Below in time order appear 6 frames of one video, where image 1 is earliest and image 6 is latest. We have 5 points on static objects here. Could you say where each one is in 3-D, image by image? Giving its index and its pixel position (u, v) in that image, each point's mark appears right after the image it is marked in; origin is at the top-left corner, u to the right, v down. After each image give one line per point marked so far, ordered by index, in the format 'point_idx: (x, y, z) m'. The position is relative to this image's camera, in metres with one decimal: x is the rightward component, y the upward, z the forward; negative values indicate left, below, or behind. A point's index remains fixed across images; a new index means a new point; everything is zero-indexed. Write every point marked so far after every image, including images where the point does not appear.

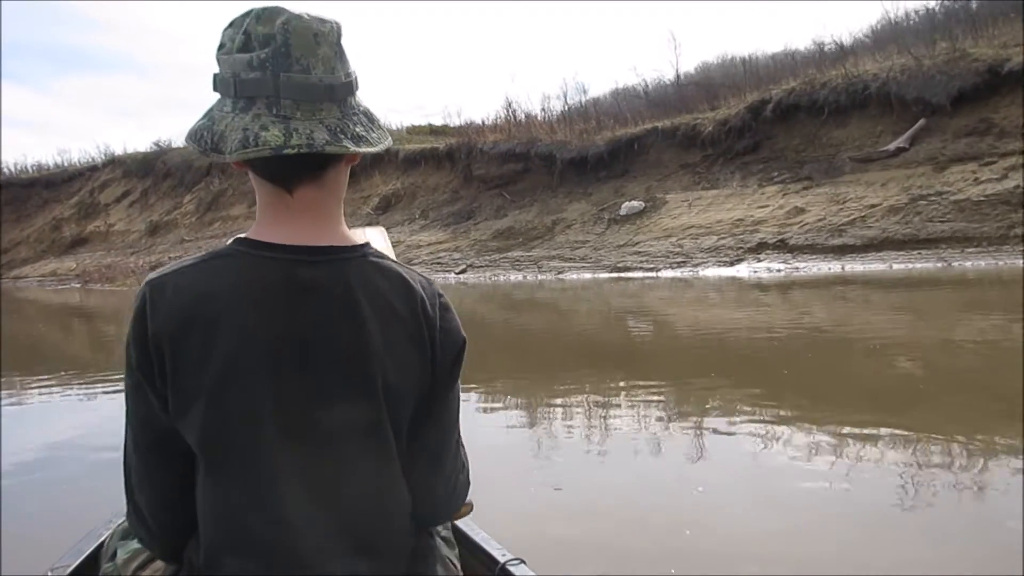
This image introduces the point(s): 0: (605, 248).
0: (+1.3, +0.6, +11.4) m
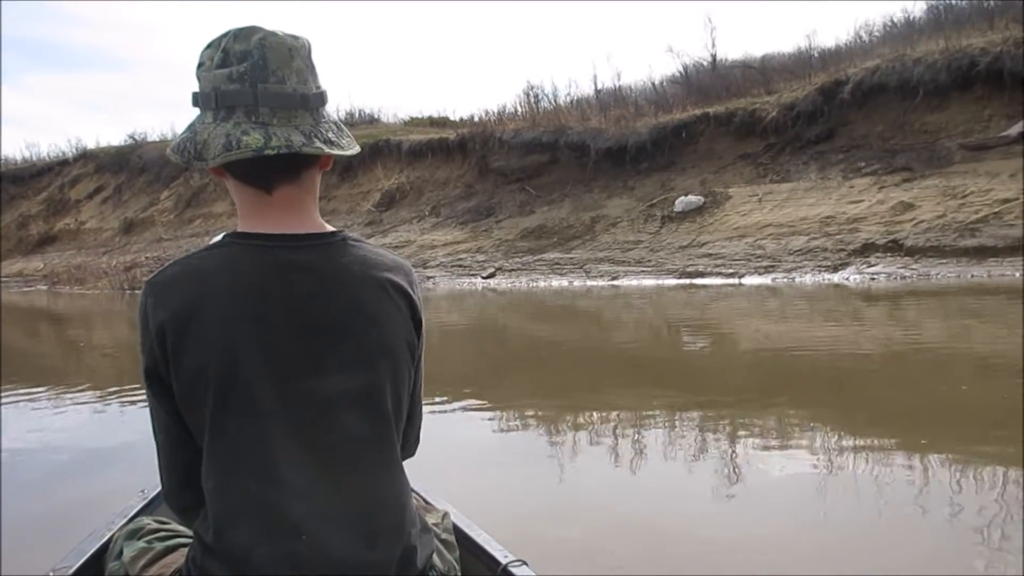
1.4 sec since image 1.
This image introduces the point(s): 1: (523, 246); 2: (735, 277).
0: (+1.8, +0.5, +9.8) m
1: (+0.2, +0.6, +11.6) m
2: (+2.4, +0.1, +8.7) m
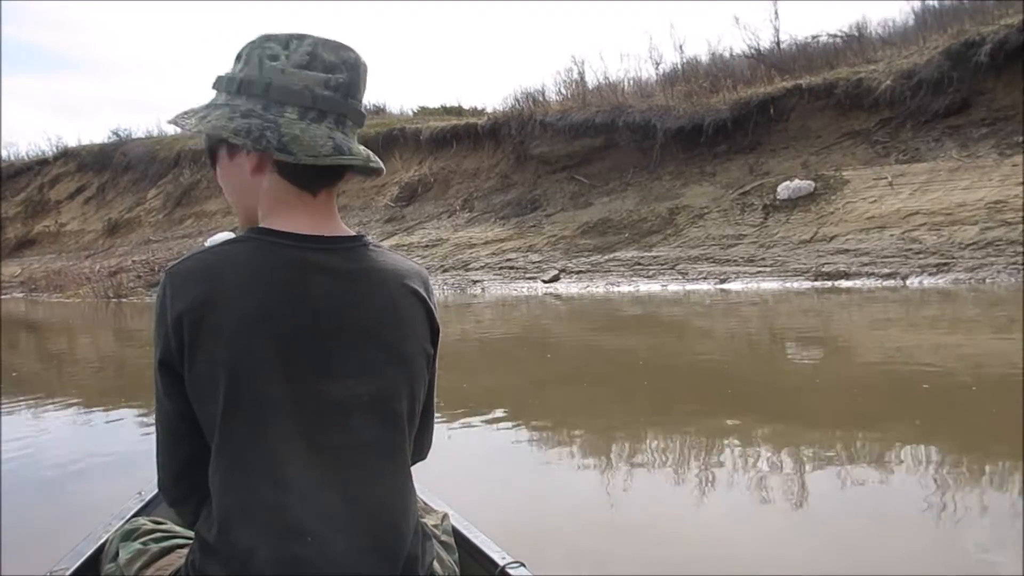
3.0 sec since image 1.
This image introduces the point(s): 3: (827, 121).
0: (+2.6, +0.4, +8.0) m
1: (+0.9, +0.5, +9.8) m
2: (+3.1, +0.1, +6.9) m
3: (+3.7, +2.0, +9.8) m
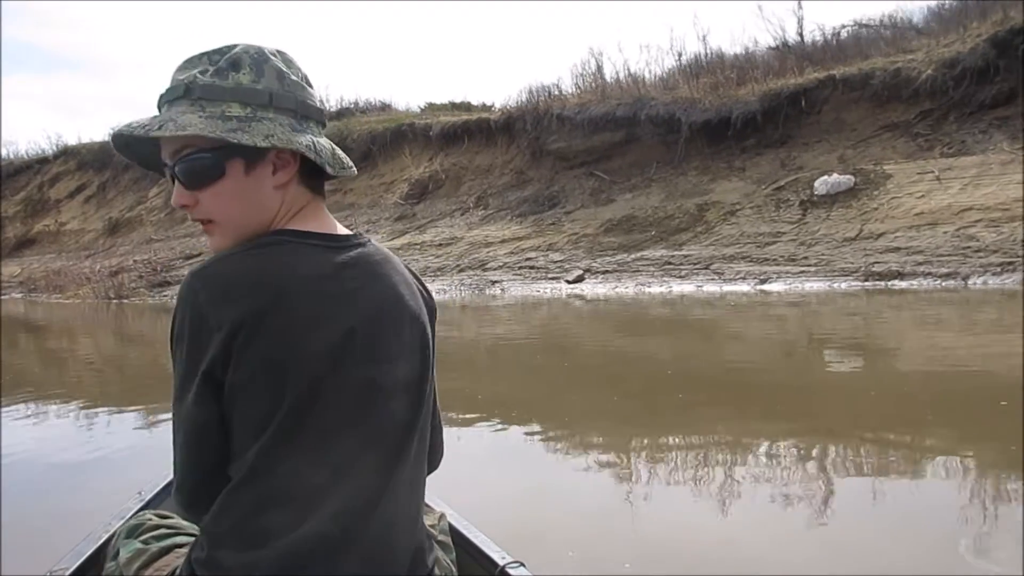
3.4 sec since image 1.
0: (+2.8, +0.4, +7.5) m
1: (+1.1, +0.5, +9.3) m
2: (+3.4, +0.1, +6.4) m
3: (+4.0, +2.0, +9.3) m
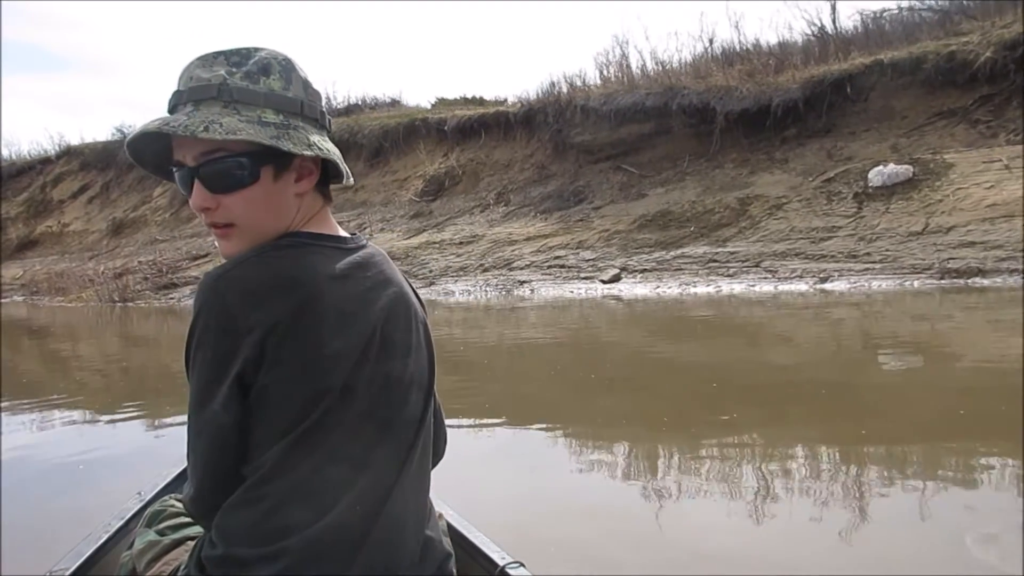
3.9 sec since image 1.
0: (+3.1, +0.4, +6.9) m
1: (+1.4, +0.5, +8.8) m
2: (+3.7, +0.1, +5.9) m
3: (+4.2, +2.0, +8.7) m
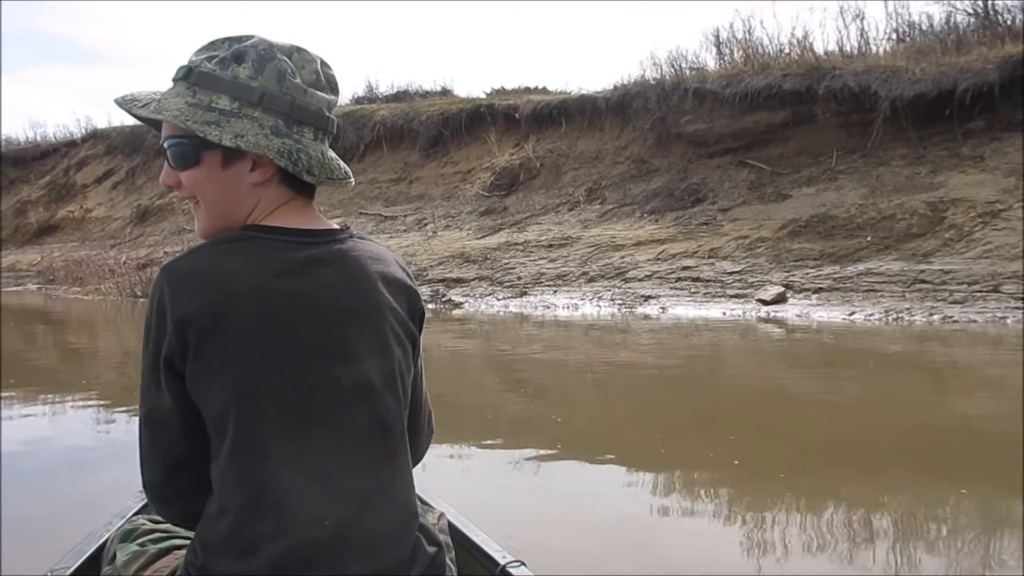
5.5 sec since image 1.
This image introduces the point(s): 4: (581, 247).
0: (+4.1, +0.2, +5.1) m
1: (+2.5, +0.3, +6.9) m
2: (+4.6, -0.2, +4.0) m
3: (+5.4, +1.7, +6.9) m
4: (+0.7, +0.5, +8.5) m
